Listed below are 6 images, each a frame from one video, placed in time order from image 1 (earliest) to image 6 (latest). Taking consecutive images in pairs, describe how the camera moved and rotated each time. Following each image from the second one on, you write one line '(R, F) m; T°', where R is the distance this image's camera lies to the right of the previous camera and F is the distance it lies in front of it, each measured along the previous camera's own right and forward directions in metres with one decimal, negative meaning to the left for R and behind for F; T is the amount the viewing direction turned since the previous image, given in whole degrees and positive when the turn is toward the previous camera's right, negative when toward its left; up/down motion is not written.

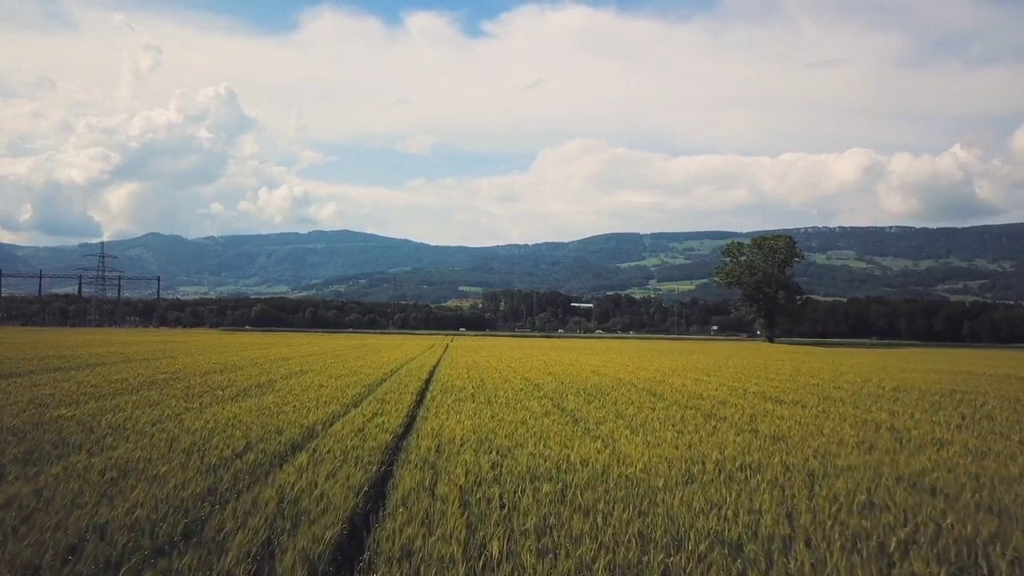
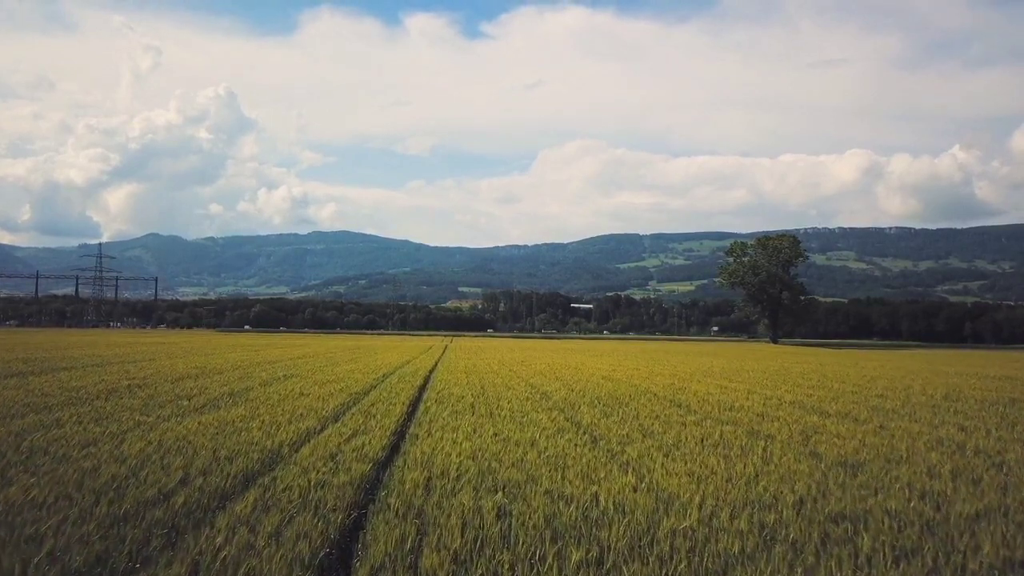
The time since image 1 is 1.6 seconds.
(-0.1, +1.0) m; 0°
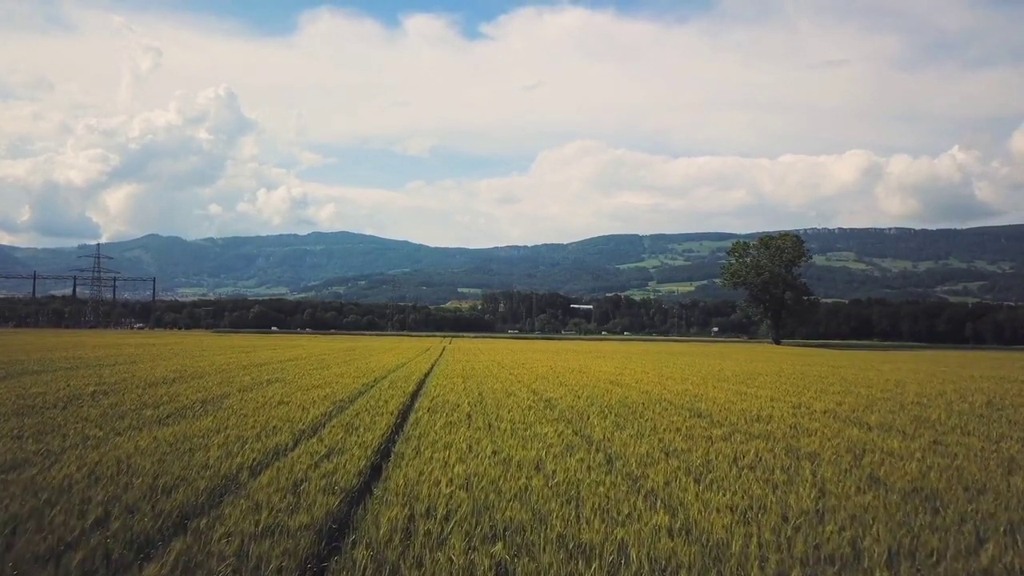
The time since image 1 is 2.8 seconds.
(0.0, +0.8) m; 0°
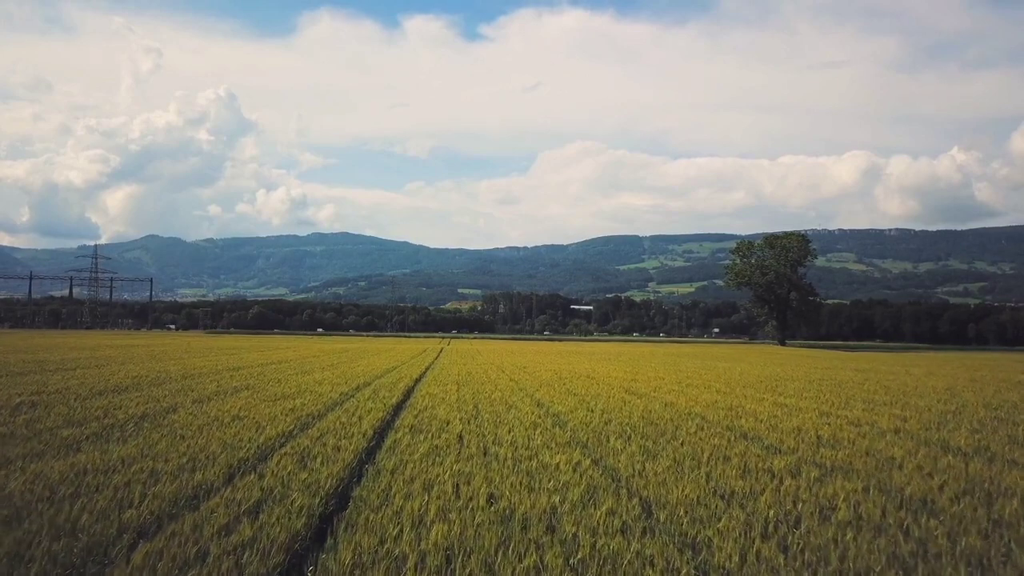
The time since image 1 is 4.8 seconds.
(0.0, +1.3) m; 0°
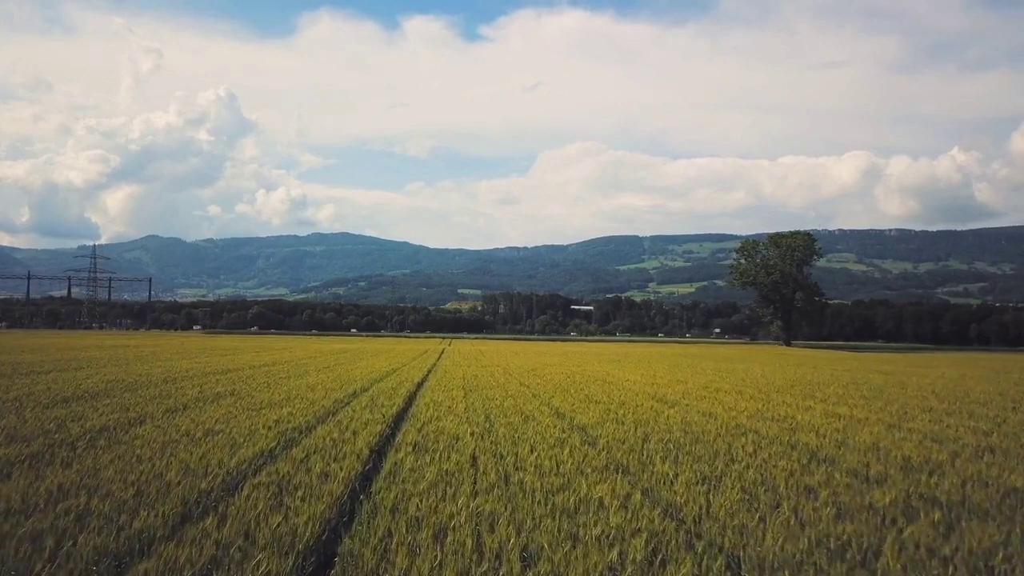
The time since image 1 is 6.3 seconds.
(-0.2, +0.9) m; 0°
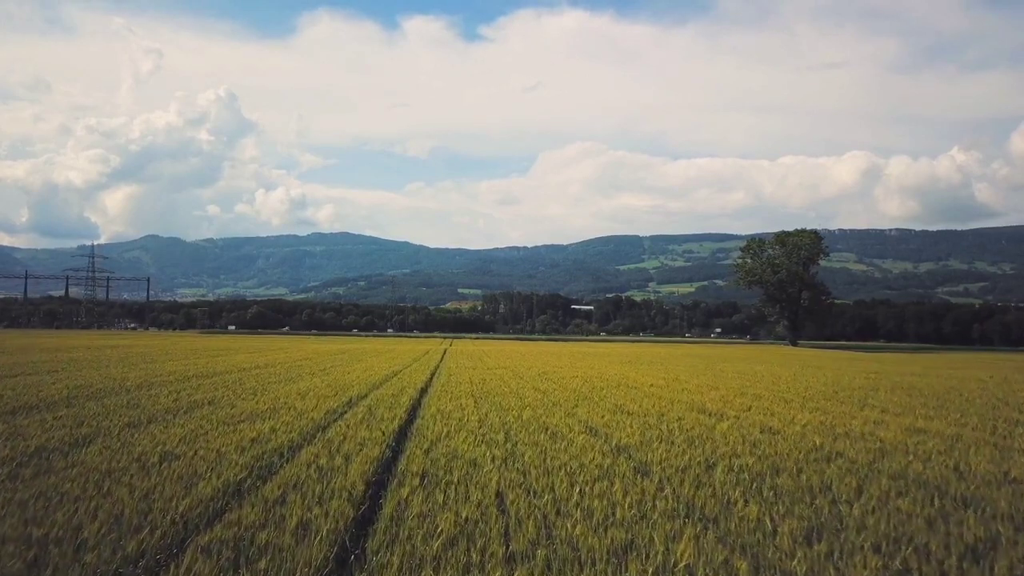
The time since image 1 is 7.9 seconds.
(-0.2, +1.0) m; 0°
